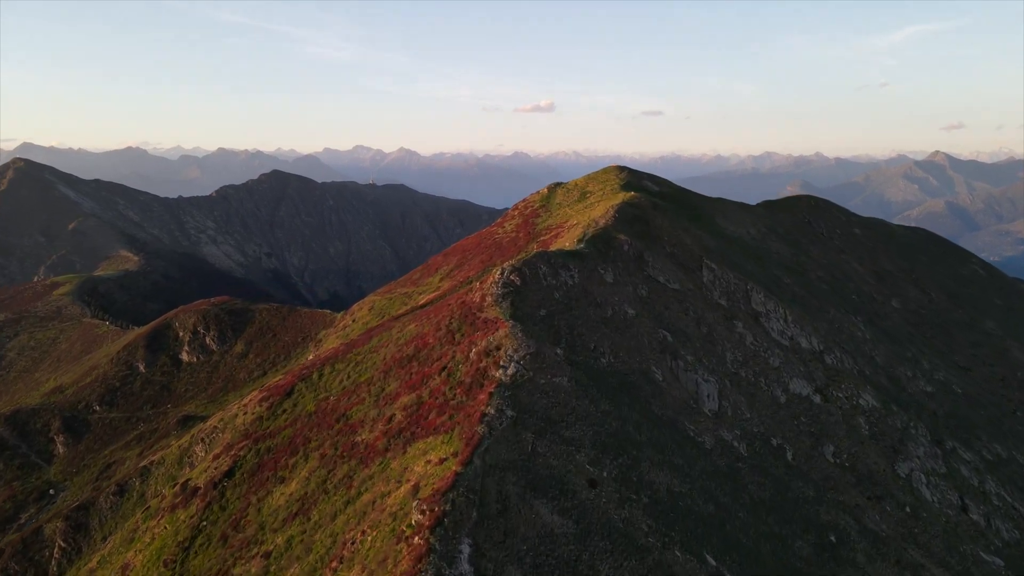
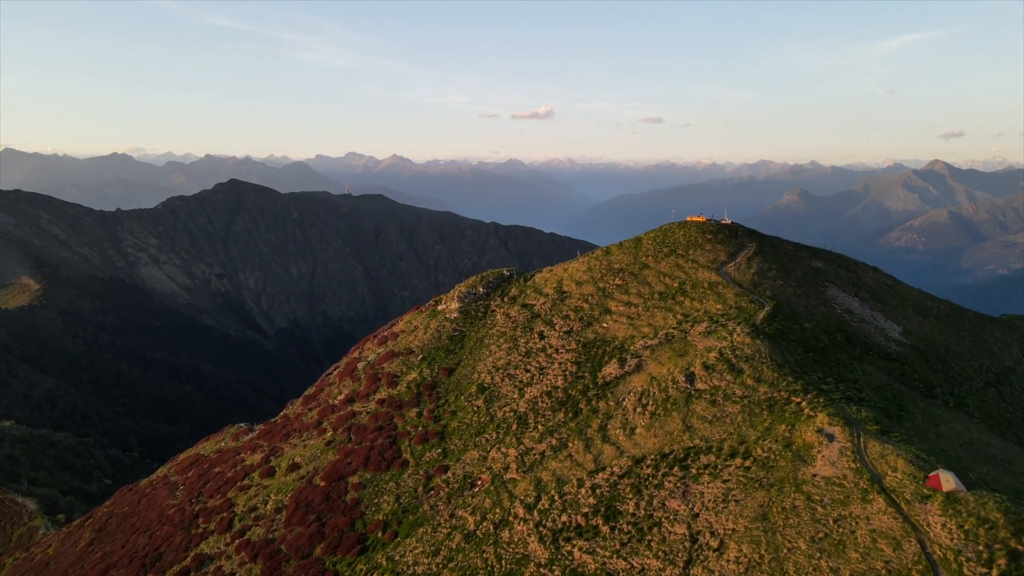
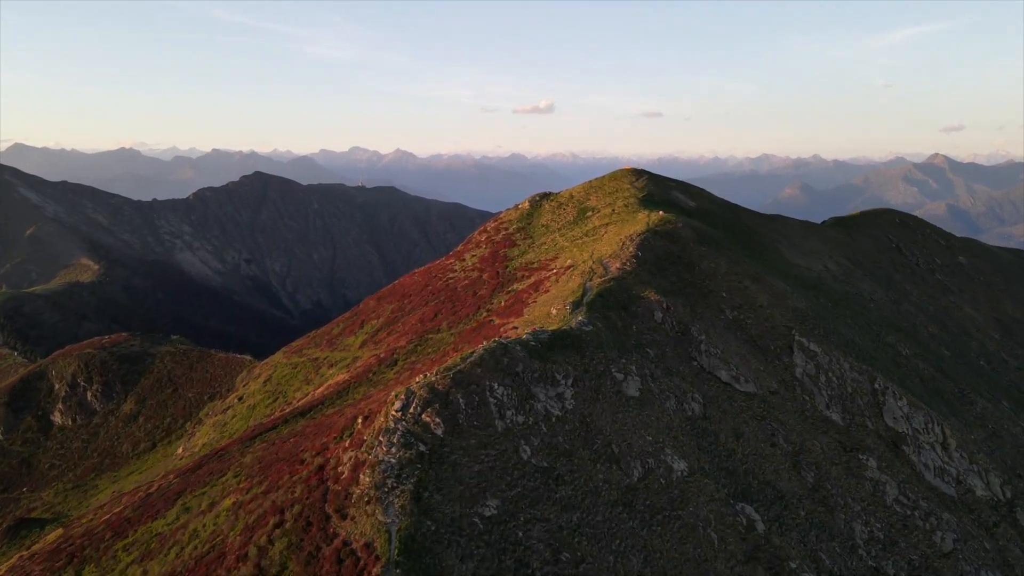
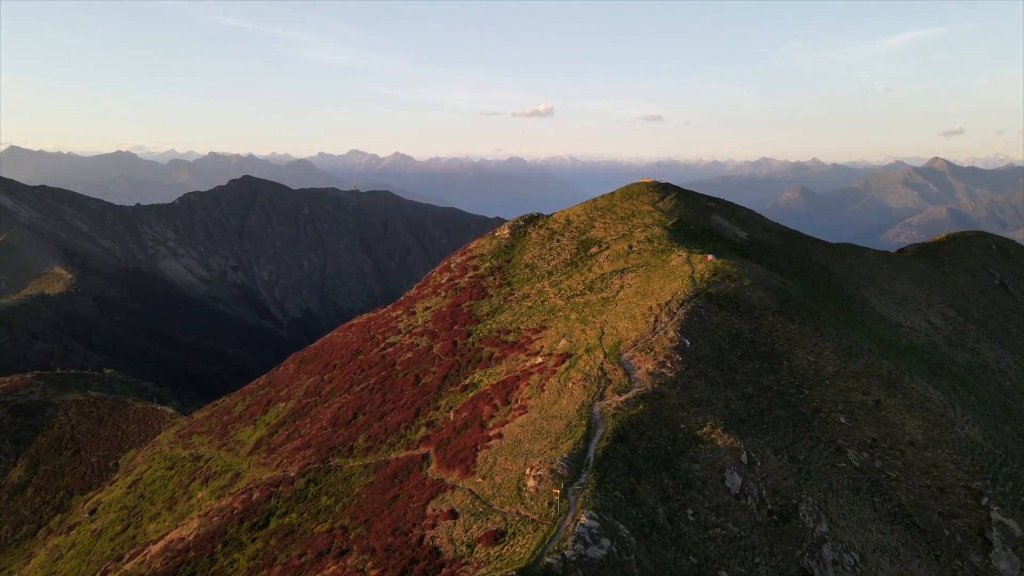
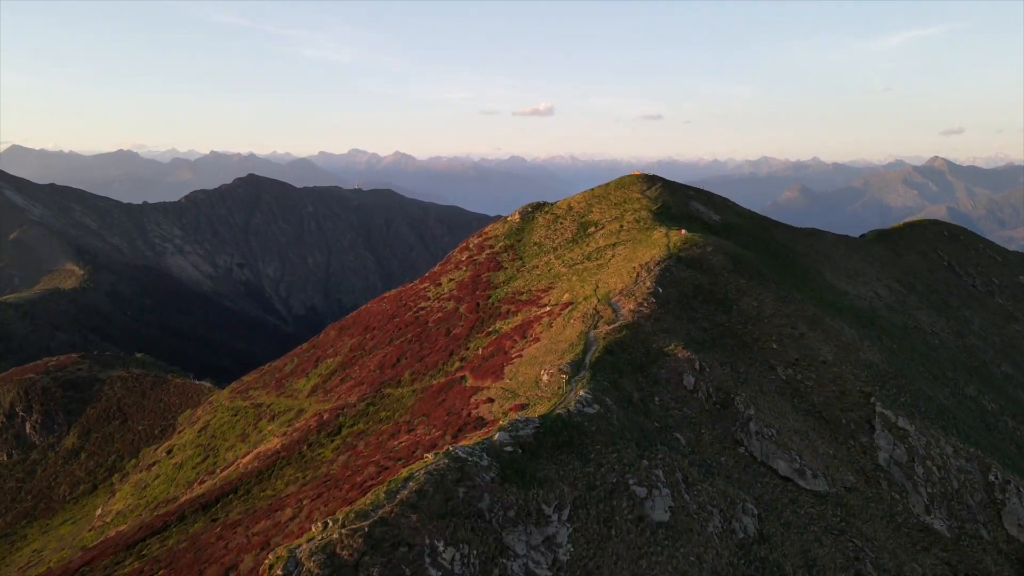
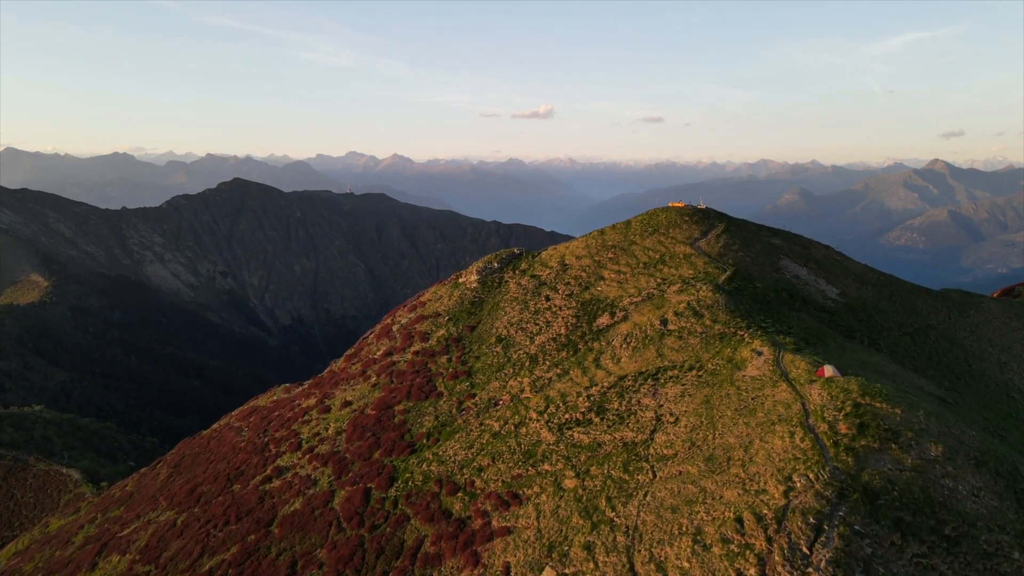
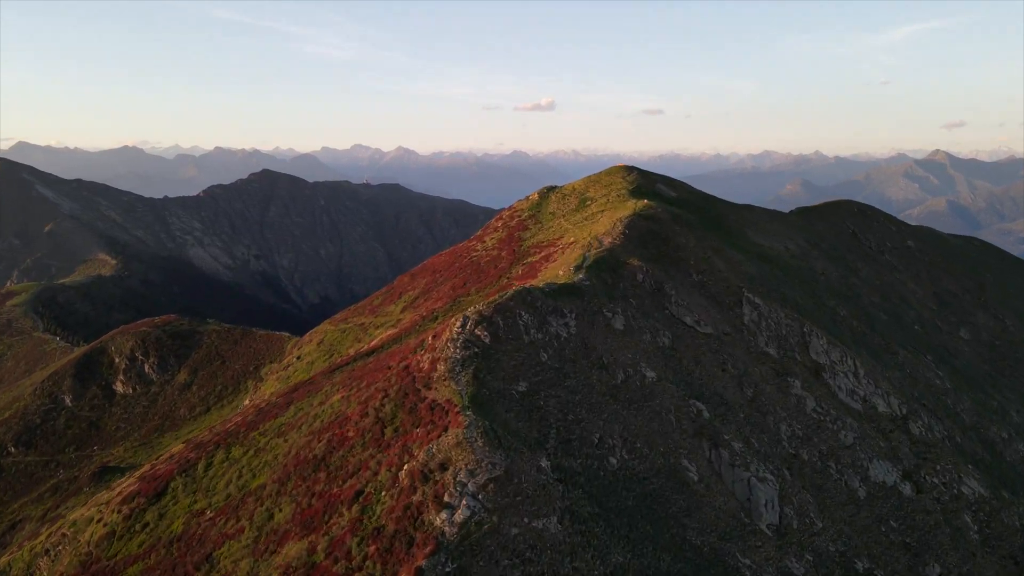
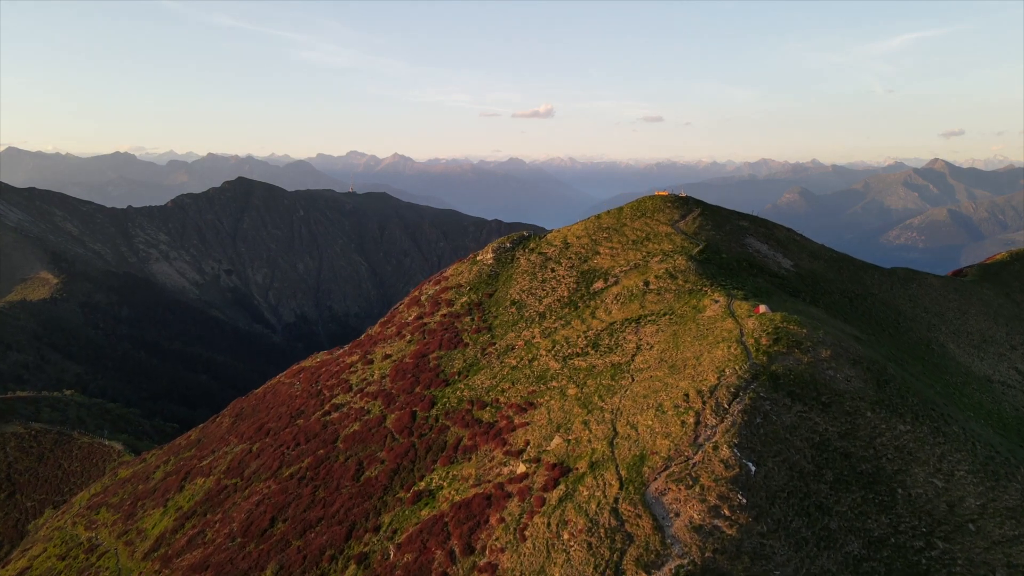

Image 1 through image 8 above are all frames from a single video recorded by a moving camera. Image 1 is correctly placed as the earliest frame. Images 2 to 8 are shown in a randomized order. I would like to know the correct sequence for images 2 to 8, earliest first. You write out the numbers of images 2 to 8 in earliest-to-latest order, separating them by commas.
7, 3, 5, 4, 8, 6, 2
